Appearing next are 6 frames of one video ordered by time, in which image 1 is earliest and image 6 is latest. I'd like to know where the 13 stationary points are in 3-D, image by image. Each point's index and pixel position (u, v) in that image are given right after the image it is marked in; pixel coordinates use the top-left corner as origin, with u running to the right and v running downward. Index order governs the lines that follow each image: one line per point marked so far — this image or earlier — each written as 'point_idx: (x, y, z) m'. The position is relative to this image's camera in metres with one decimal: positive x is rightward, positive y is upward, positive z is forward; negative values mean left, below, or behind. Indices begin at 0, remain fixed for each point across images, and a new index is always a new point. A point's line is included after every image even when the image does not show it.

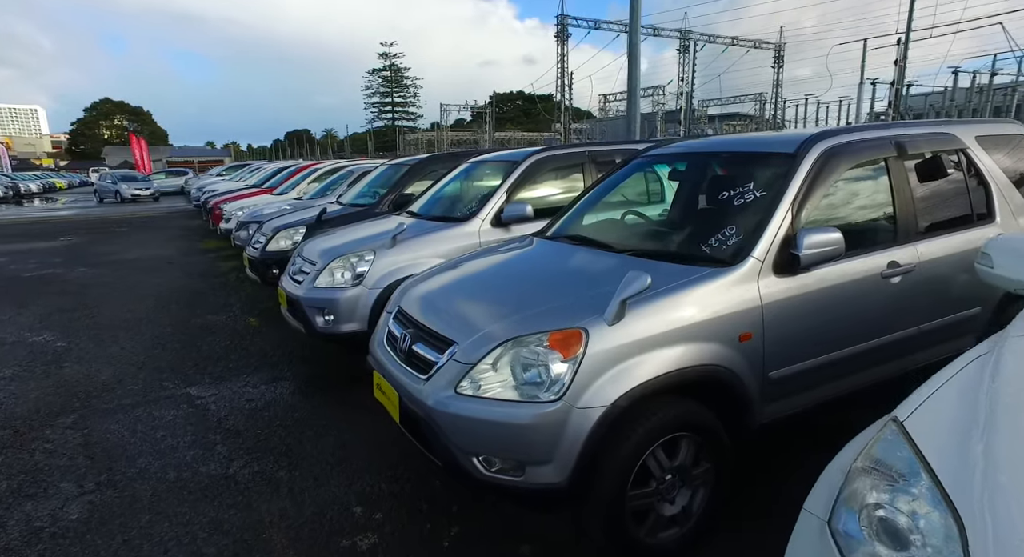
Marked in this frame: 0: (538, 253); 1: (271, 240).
0: (+0.1, +0.2, +3.2) m
1: (-2.8, +0.4, +6.2) m
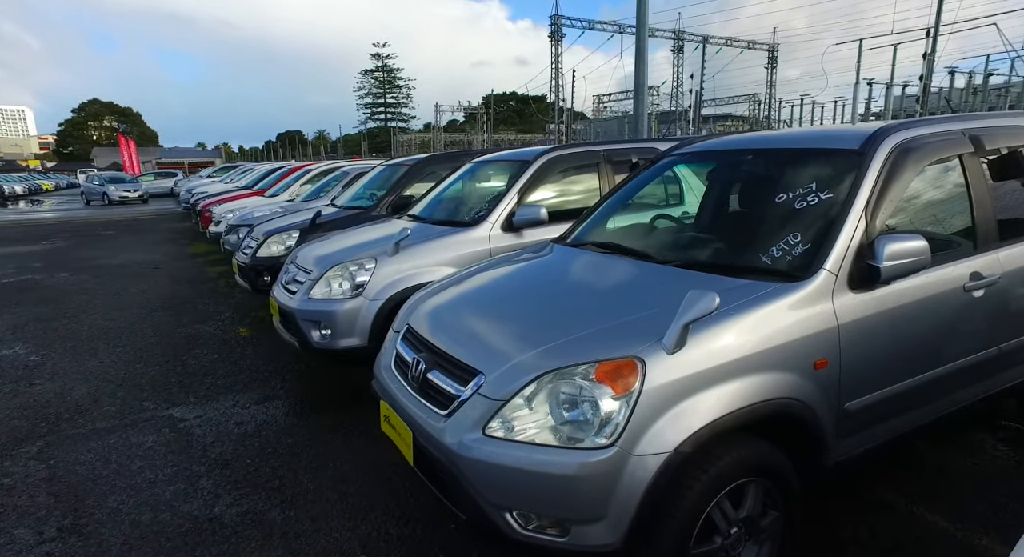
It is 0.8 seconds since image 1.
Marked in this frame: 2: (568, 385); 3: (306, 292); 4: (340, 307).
0: (+0.2, +0.1, +2.9) m
1: (-2.8, +0.4, +5.9) m
2: (+0.2, -0.3, +1.7) m
3: (-1.5, -0.1, +3.8) m
4: (-1.2, -0.2, +3.6) m
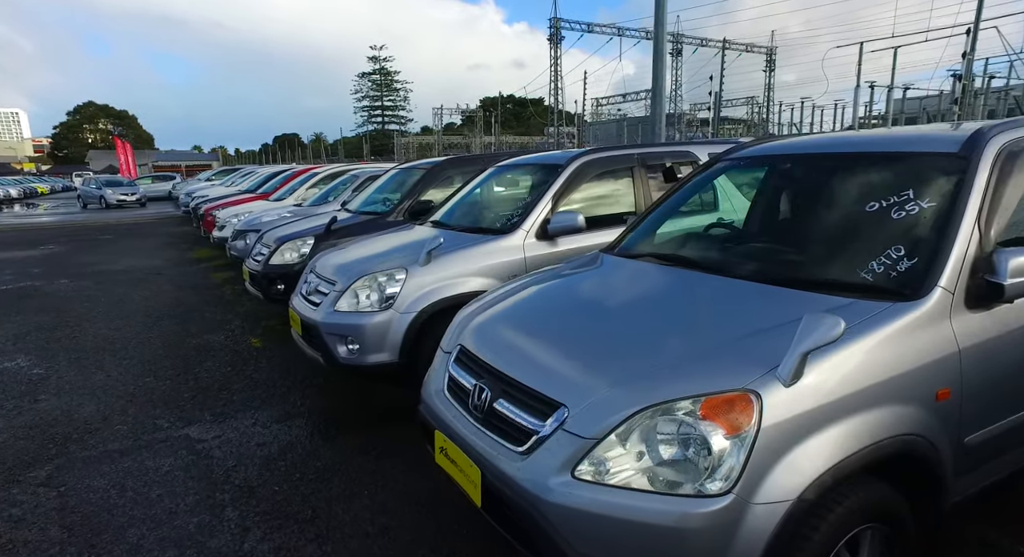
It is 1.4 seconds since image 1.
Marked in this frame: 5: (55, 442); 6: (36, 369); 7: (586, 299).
0: (+0.5, 0.0, +2.7) m
1: (-2.5, +0.3, +5.6) m
2: (+0.4, -0.4, +1.5) m
3: (-1.2, -0.2, +3.6) m
4: (-0.9, -0.3, +3.4) m
5: (-3.0, -1.1, +3.5) m
6: (-4.4, -0.8, +4.9) m
7: (+0.3, -0.1, +2.3) m
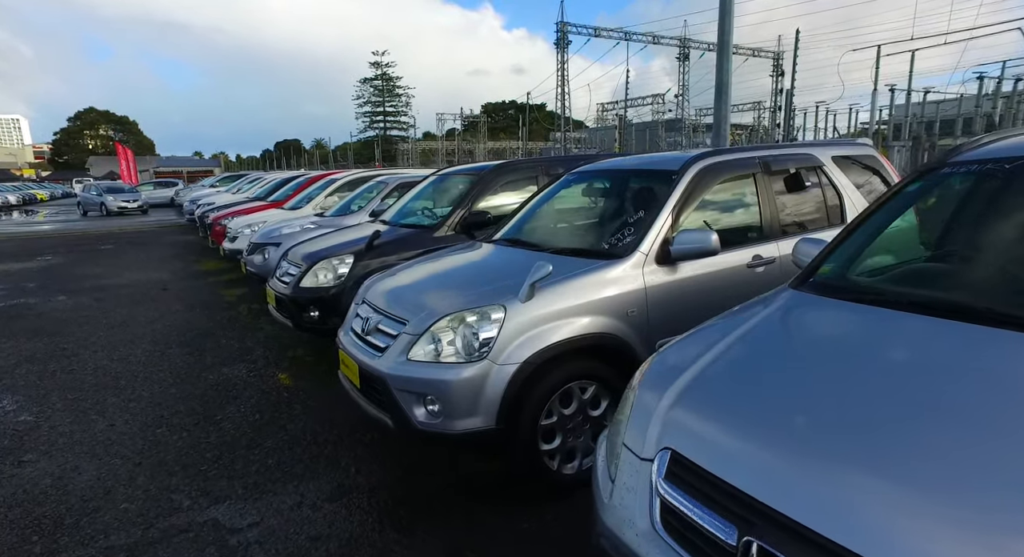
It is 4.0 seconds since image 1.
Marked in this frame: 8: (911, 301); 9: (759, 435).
0: (+1.1, -0.2, +1.9) m
1: (-1.9, 0.0, +4.8) m
2: (+1.1, -0.6, +0.7) m
3: (-0.6, -0.4, +2.8) m
4: (-0.3, -0.5, +2.6) m
5: (-2.4, -1.3, +2.7) m
6: (-3.8, -1.1, +4.1) m
7: (+1.0, -0.3, +1.5) m
8: (+1.4, -0.1, +1.9) m
9: (+0.6, -0.4, +1.3) m
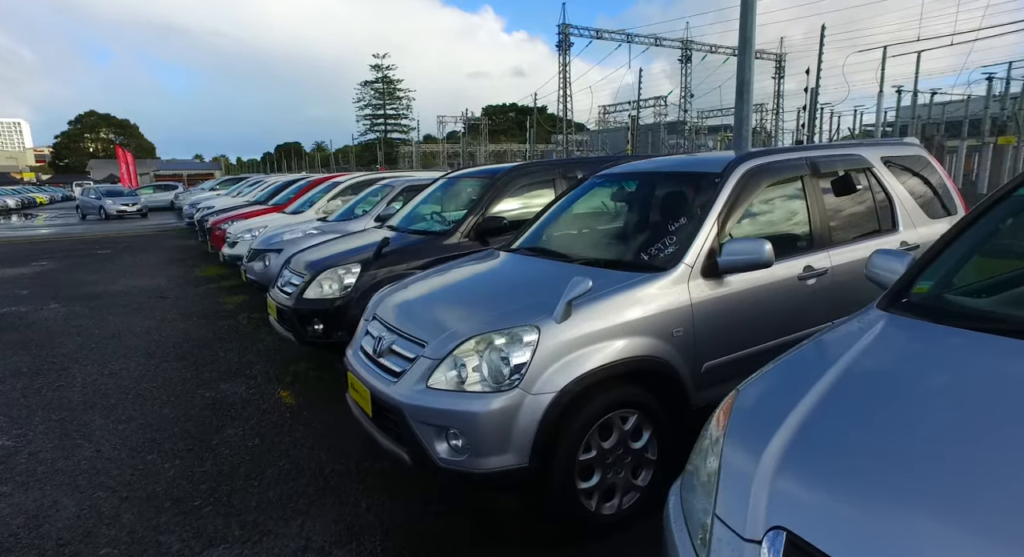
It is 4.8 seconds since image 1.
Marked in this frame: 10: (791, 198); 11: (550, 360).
0: (+1.3, -0.2, +1.6) m
1: (-1.7, 0.0, +4.5) m
2: (+1.3, -0.7, +0.4) m
3: (-0.4, -0.5, +2.5) m
4: (-0.1, -0.5, +2.3) m
5: (-2.2, -1.4, +2.4) m
6: (-3.6, -1.1, +3.8) m
7: (+1.1, -0.3, +1.2) m
8: (+1.6, -0.2, +1.5) m
9: (+0.8, -0.5, +1.0) m
10: (+1.7, +0.5, +3.2) m
11: (+0.2, -0.4, +2.3) m
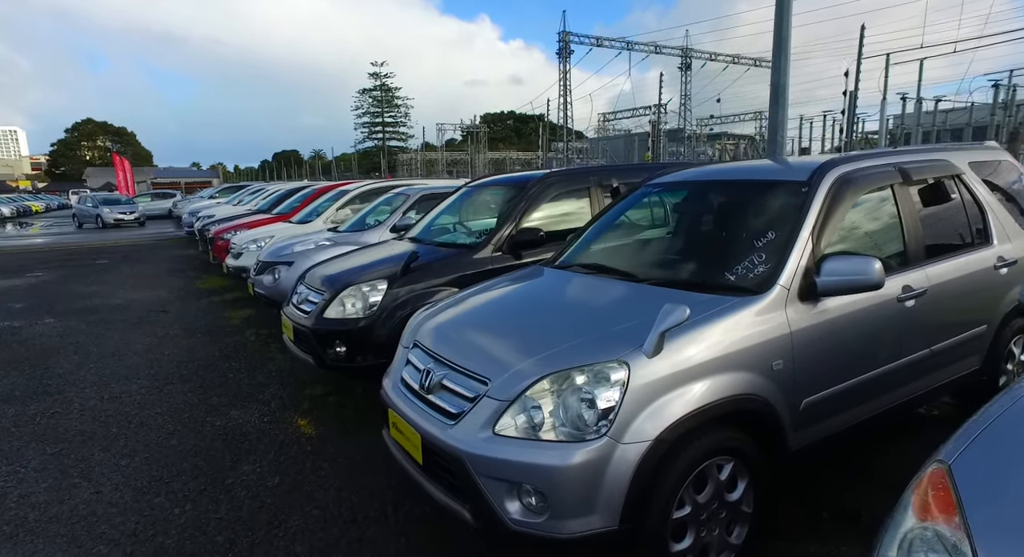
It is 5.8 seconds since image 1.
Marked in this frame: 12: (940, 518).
0: (+1.6, -0.3, +1.2) m
1: (-1.4, -0.2, +4.1) m
2: (+1.6, -0.7, 0.0) m
3: (-0.1, -0.6, +2.1) m
4: (+0.2, -0.7, +1.9) m
5: (-1.9, -1.5, +2.0) m
6: (-3.3, -1.3, +3.4) m
7: (+1.4, -0.4, +0.8) m
8: (+1.9, -0.3, +1.2) m
9: (+1.1, -0.5, +0.6) m
10: (+2.0, +0.4, +2.8) m
11: (+0.5, -0.5, +2.0) m
12: (+0.9, -0.5, +1.2) m
